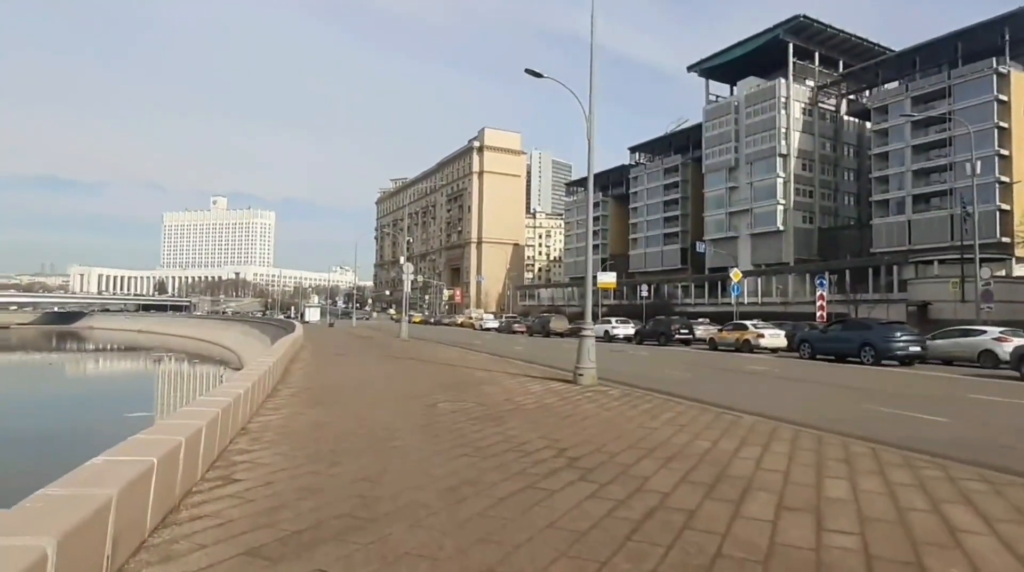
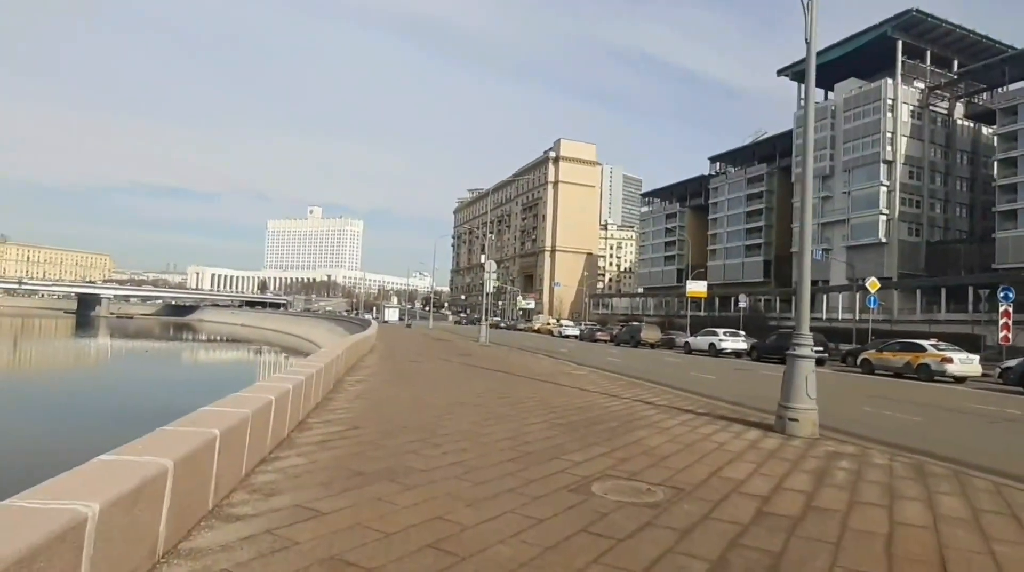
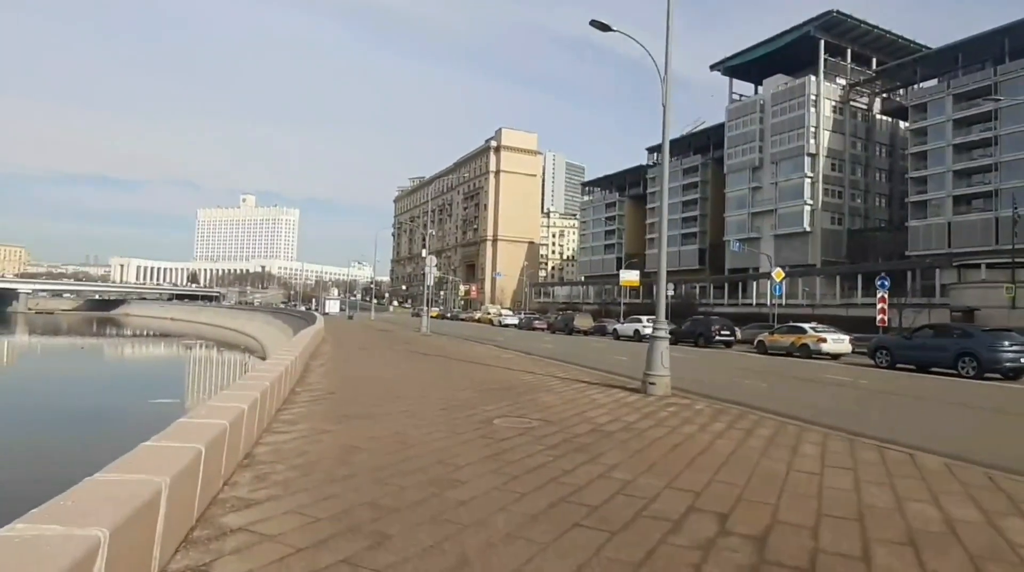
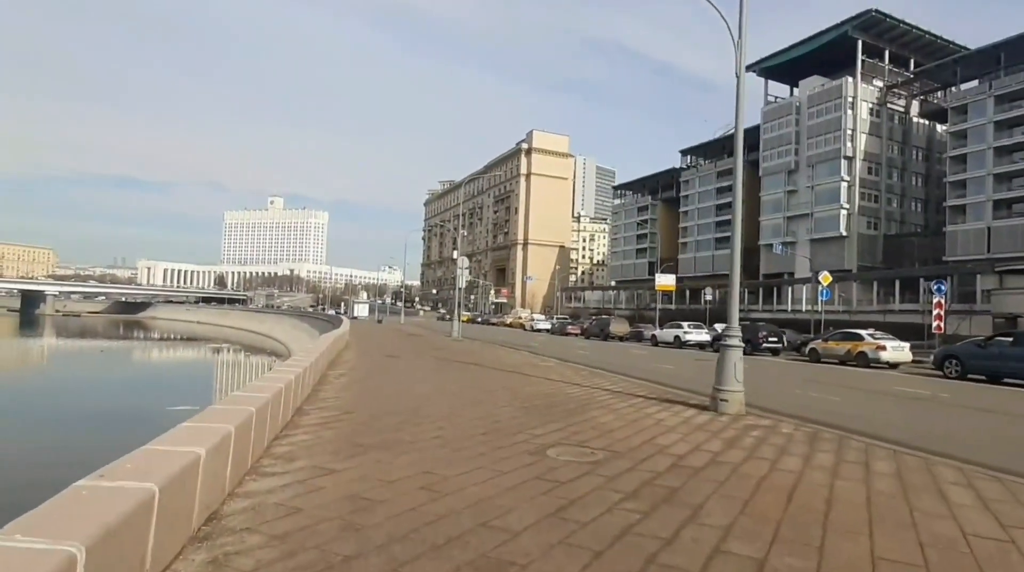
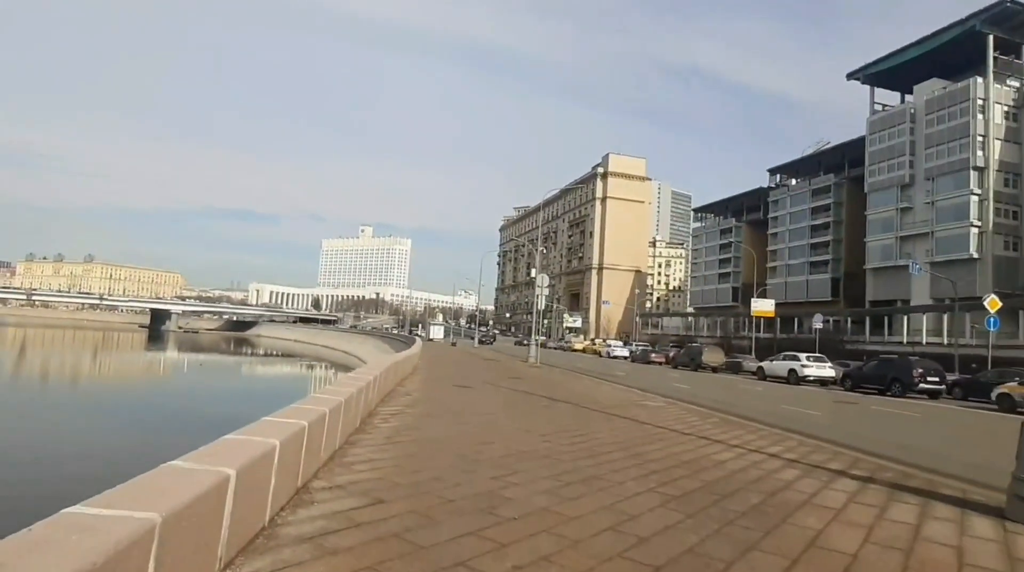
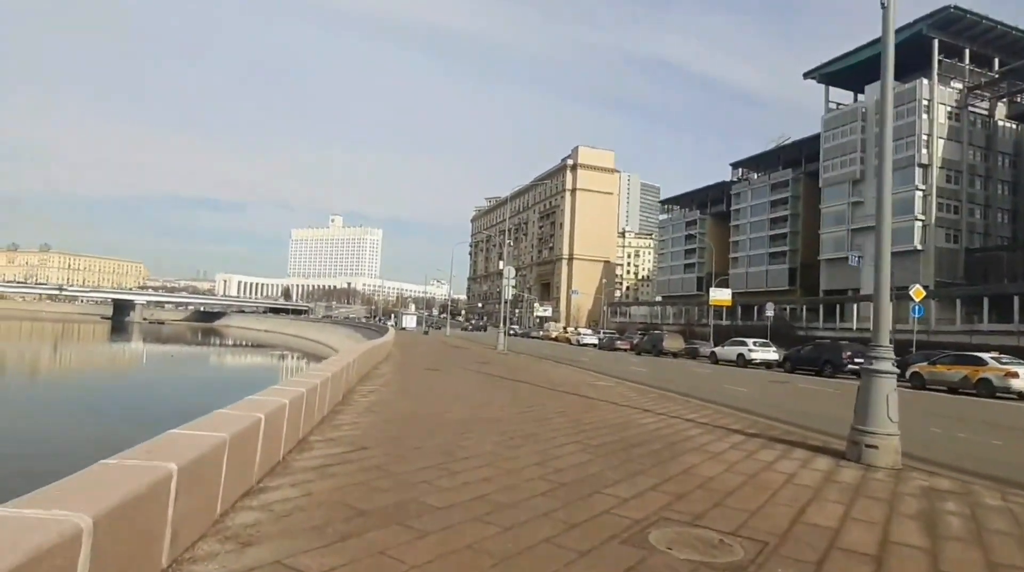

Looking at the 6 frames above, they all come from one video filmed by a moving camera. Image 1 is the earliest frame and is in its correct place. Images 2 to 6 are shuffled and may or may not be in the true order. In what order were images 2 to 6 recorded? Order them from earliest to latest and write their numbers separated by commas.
3, 4, 2, 6, 5
